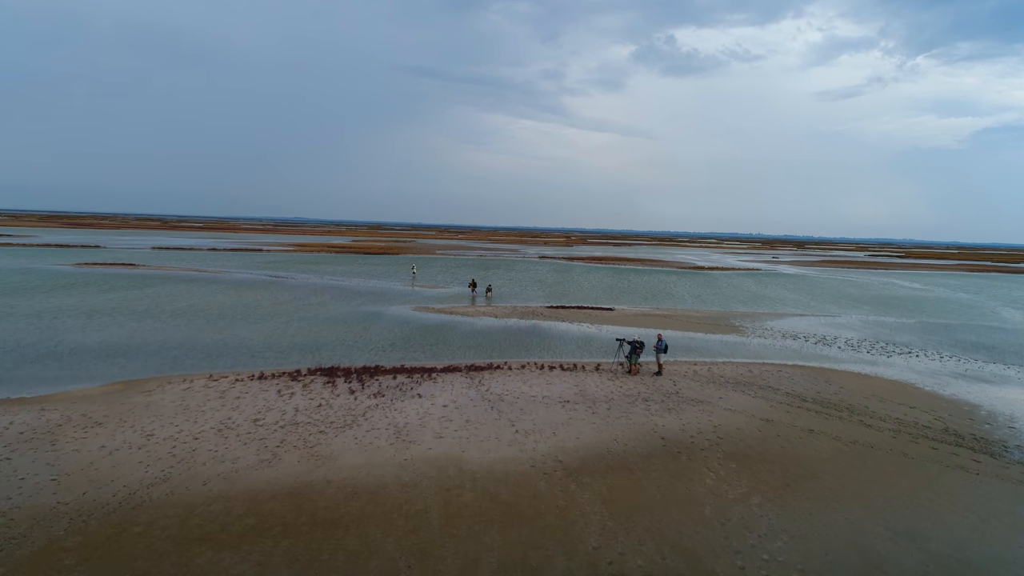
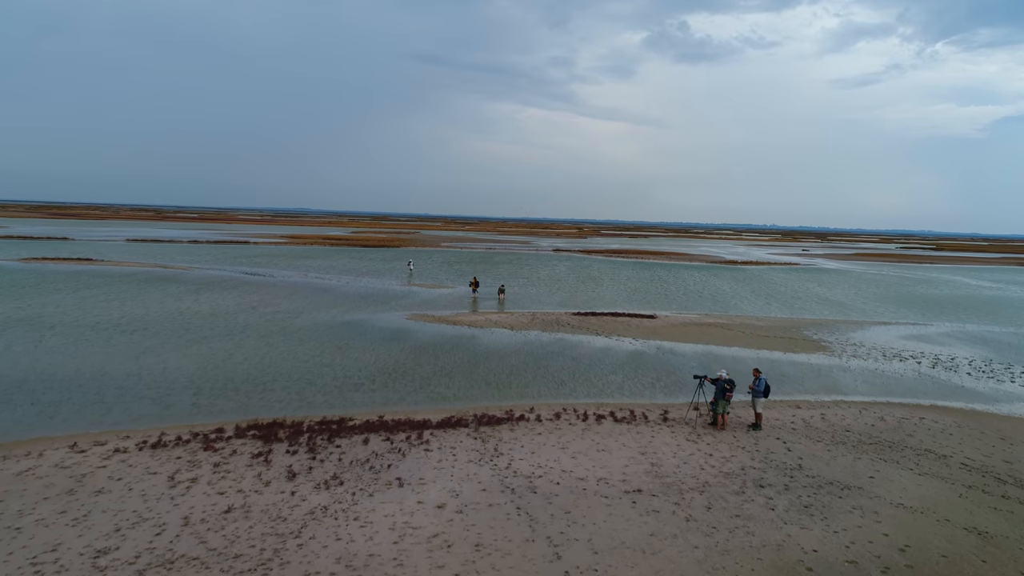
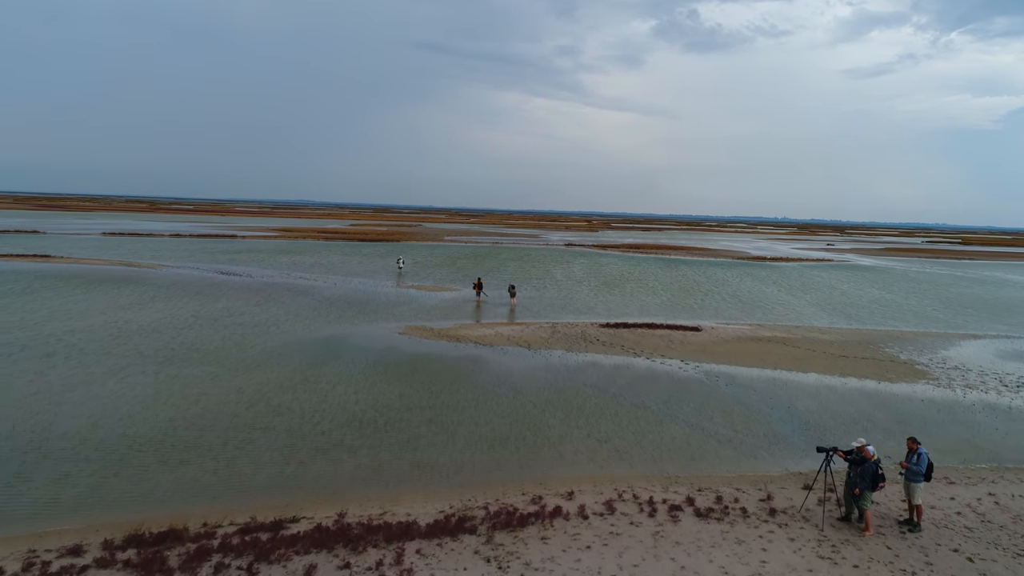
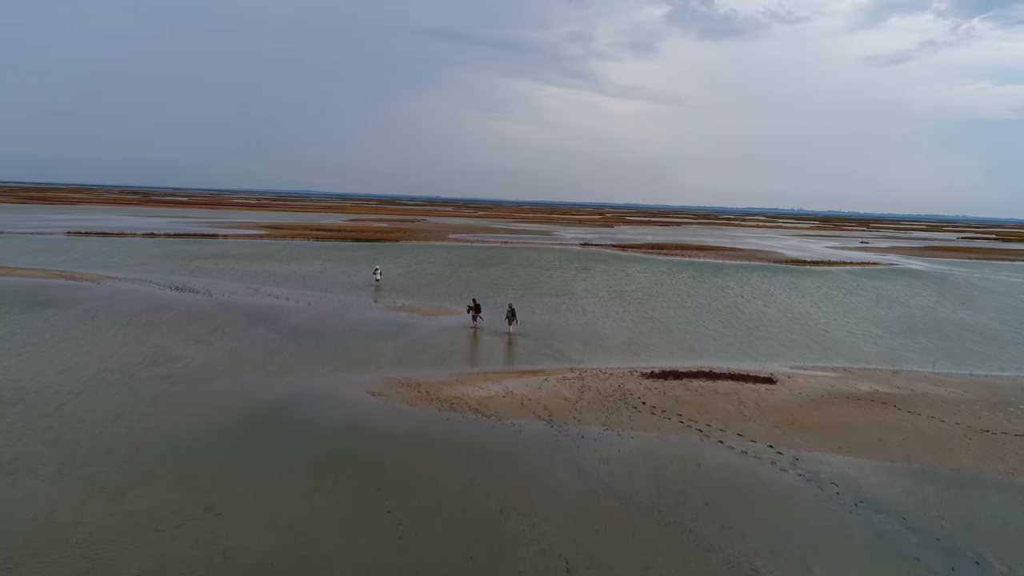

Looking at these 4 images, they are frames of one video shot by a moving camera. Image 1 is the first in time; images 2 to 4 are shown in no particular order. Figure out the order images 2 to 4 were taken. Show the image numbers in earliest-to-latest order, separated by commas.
2, 3, 4
